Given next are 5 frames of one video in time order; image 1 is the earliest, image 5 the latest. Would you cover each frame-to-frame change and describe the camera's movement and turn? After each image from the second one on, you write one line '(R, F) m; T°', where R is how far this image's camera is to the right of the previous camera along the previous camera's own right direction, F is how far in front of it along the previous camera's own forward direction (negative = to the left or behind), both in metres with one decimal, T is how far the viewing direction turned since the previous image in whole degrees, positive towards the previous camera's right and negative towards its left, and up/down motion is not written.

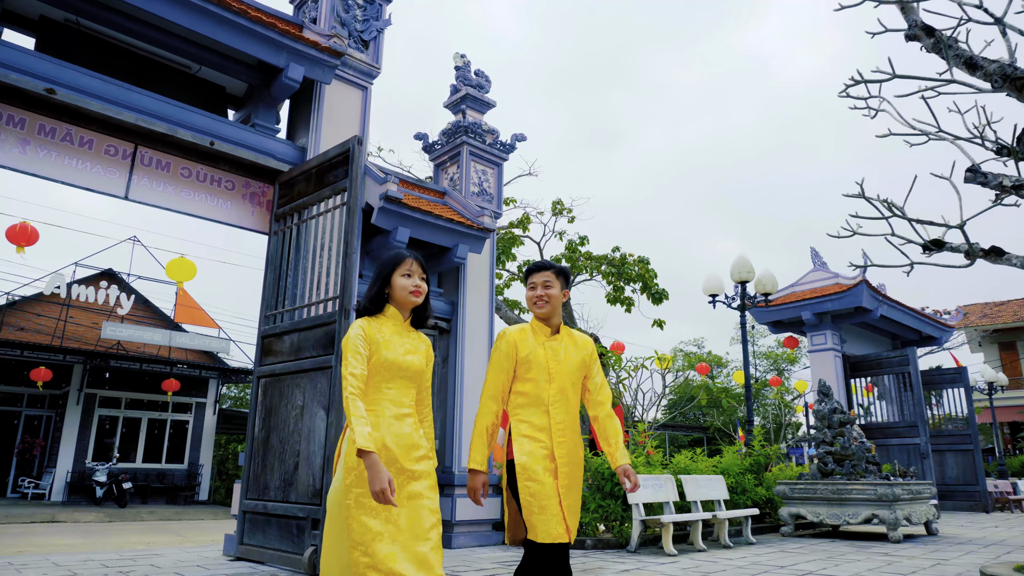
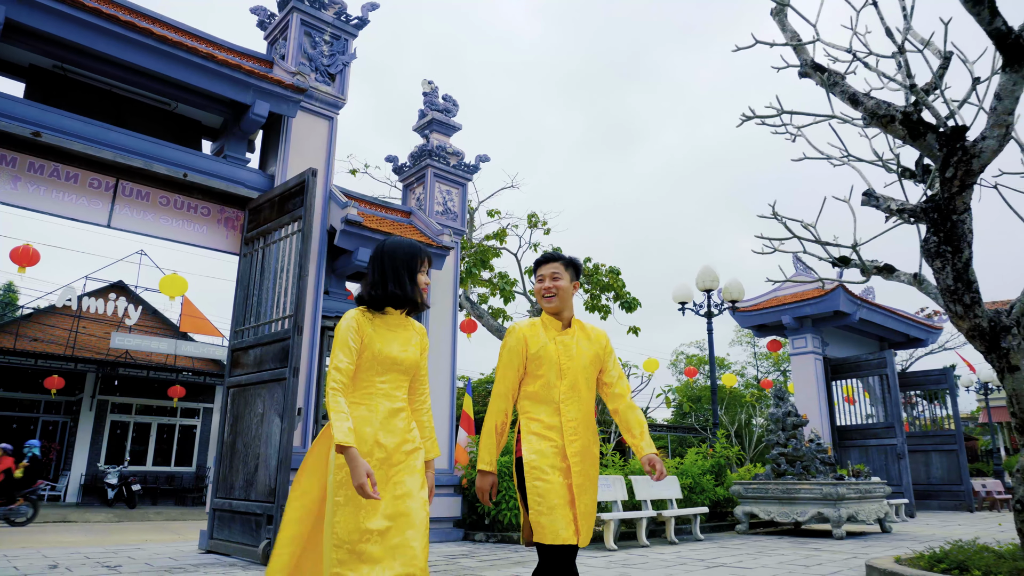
(+0.7, -0.5) m; -2°
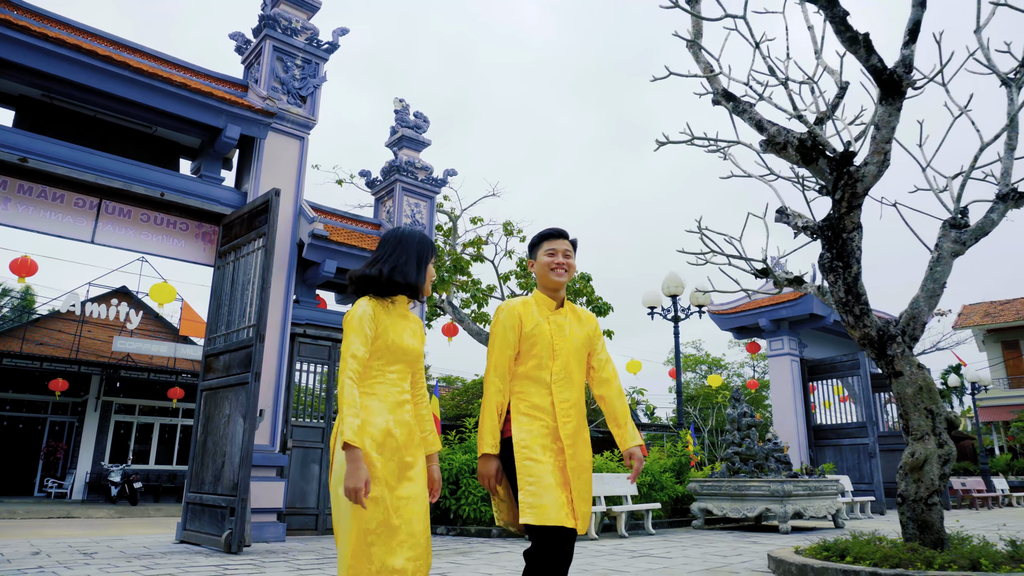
(+0.6, -0.4) m; -1°
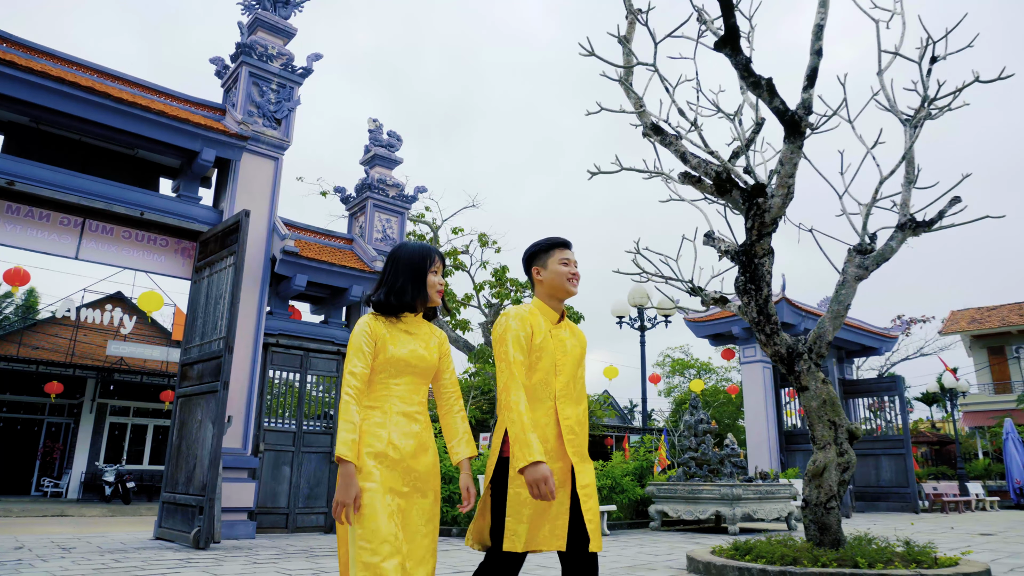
(+0.5, -0.4) m; 0°
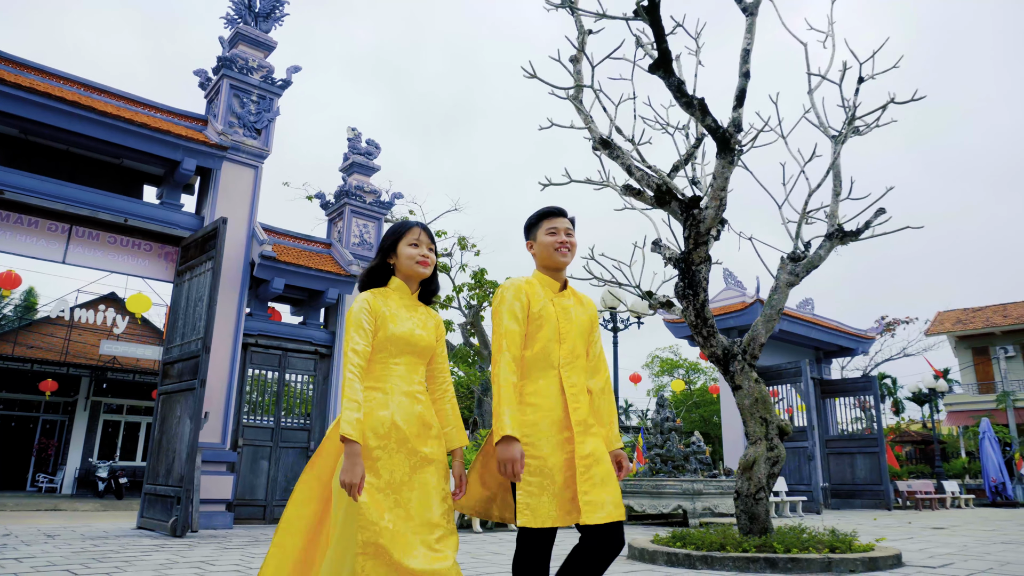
(+0.4, -0.4) m; 0°
